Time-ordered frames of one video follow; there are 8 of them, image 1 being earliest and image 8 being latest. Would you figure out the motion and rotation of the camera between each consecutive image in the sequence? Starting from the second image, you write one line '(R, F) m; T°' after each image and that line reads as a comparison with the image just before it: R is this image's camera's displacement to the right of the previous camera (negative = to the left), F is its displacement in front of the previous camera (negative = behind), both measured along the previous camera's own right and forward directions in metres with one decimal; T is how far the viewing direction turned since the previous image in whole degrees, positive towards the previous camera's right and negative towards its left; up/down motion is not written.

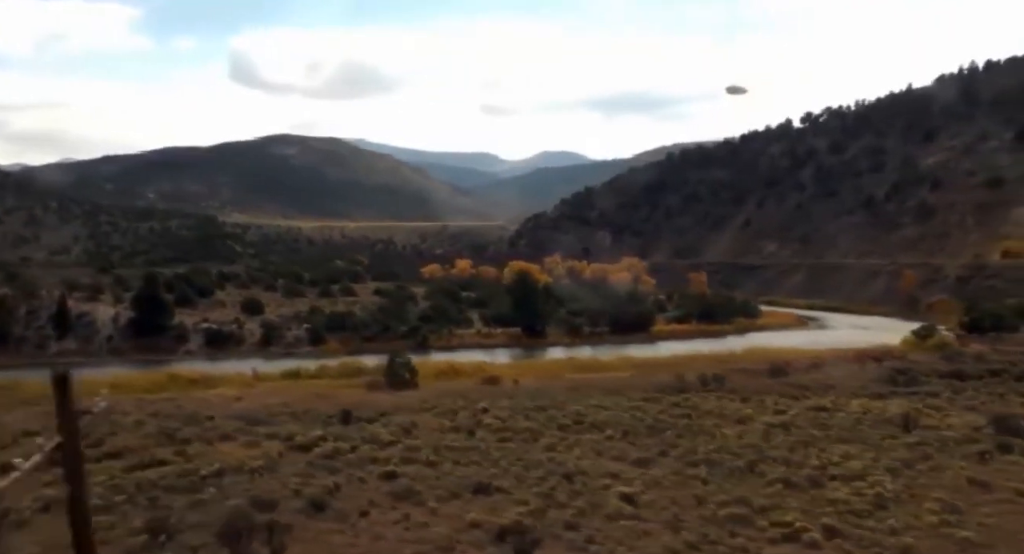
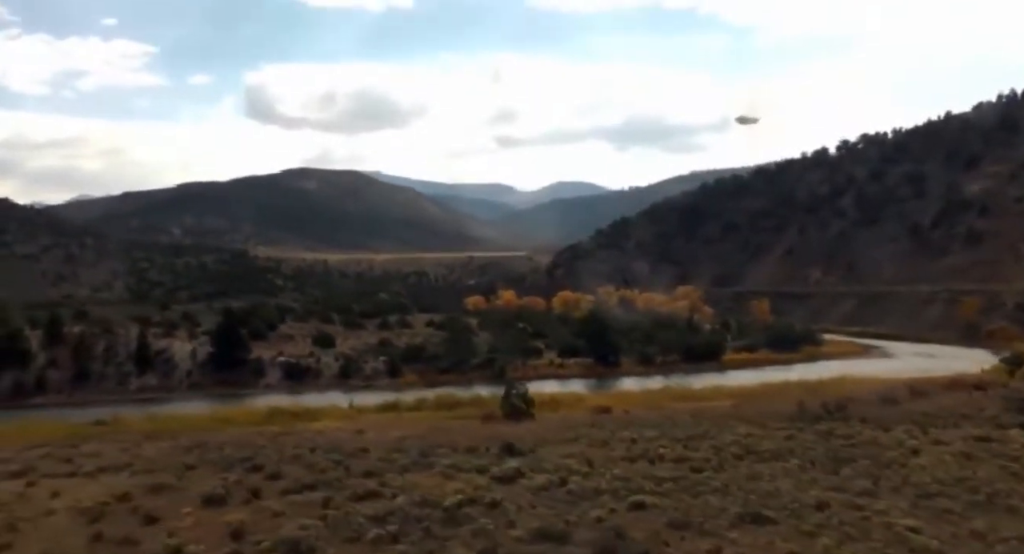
(-2.9, +0.2) m; -2°
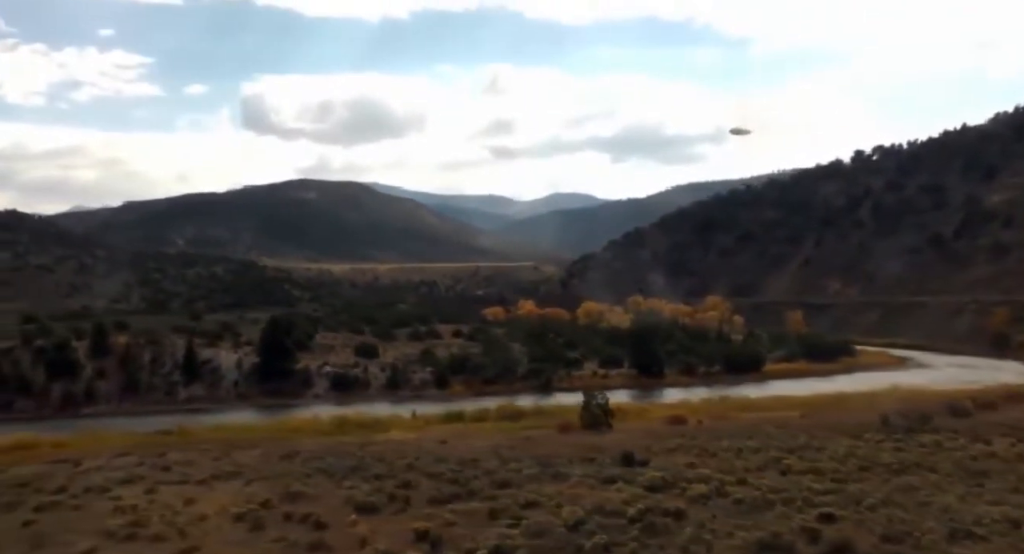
(-2.4, +0.1) m; 0°
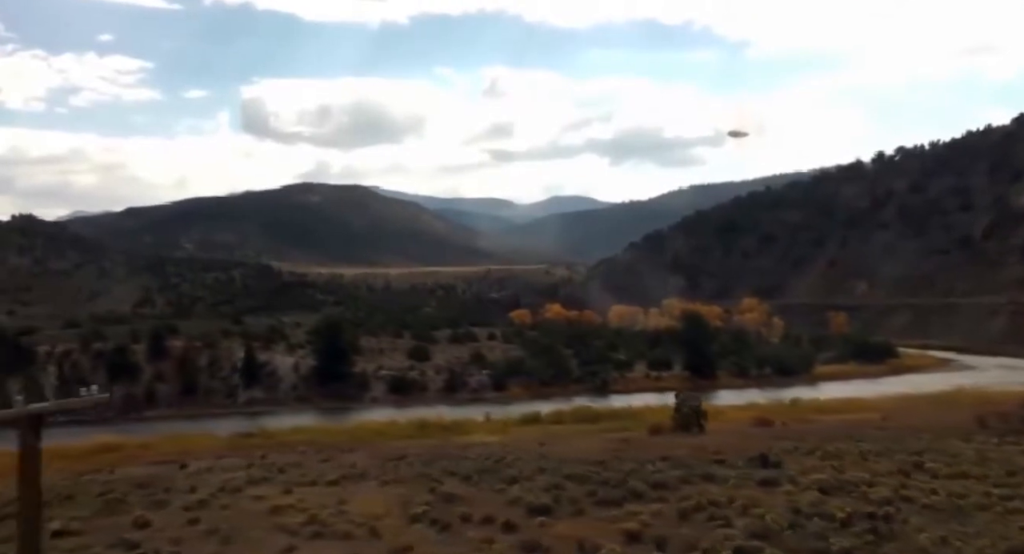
(-2.6, +0.1) m; -1°
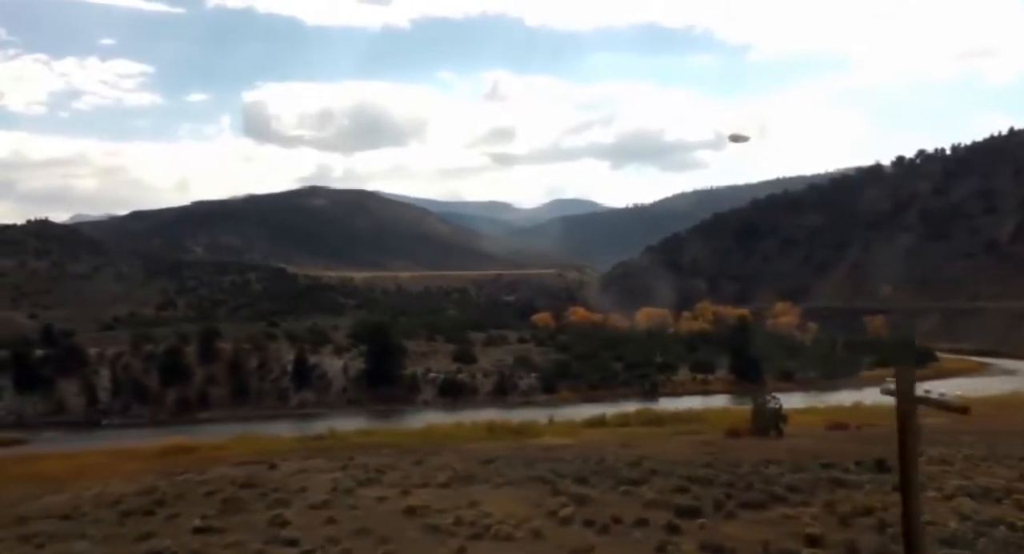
(-2.2, 0.0) m; -1°
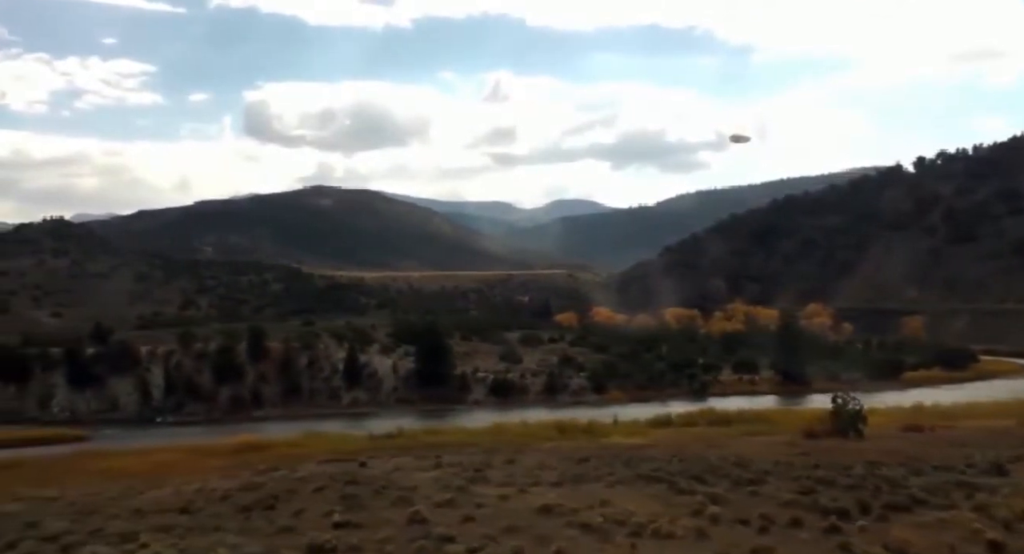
(-2.2, -0.1) m; -1°
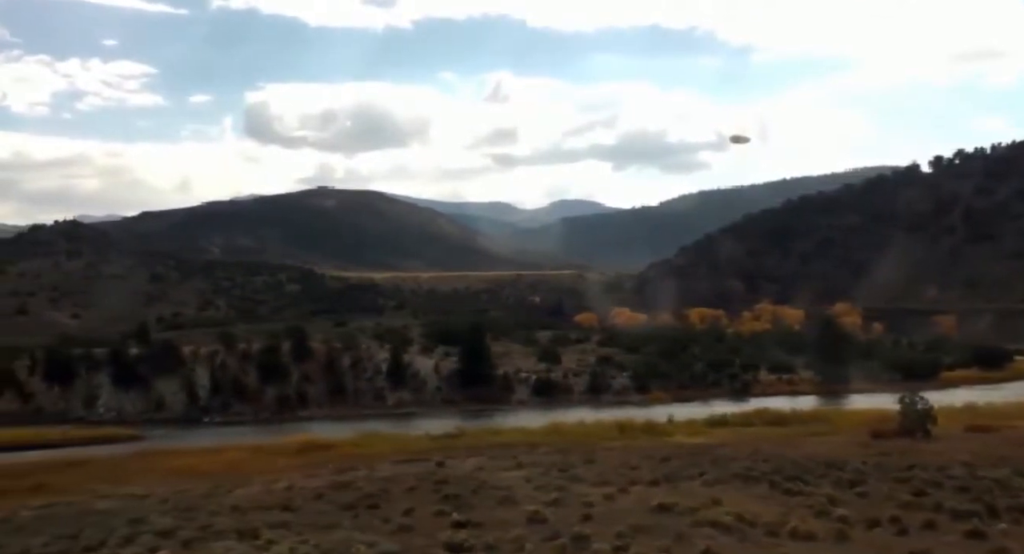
(-1.9, -0.1) m; -1°
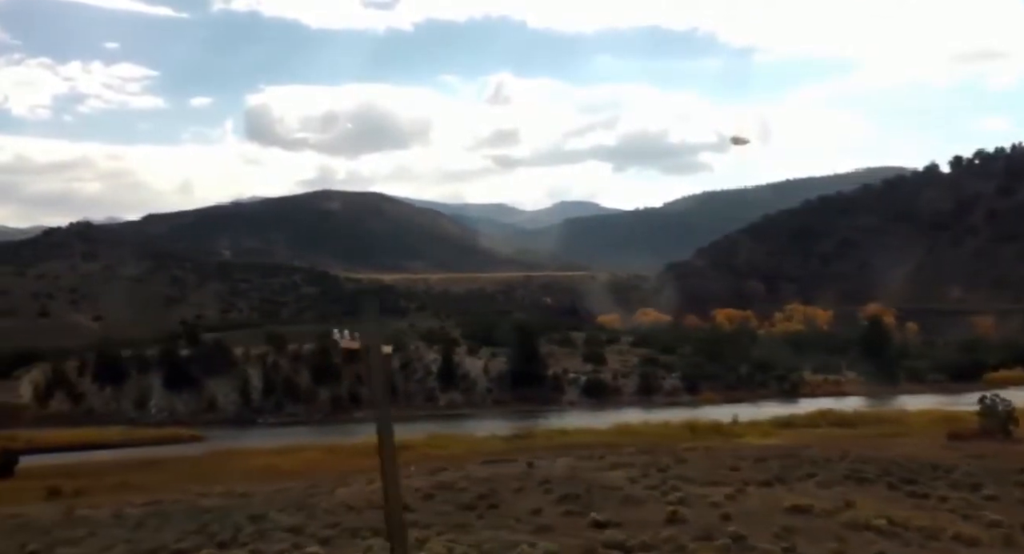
(-2.3, -0.2) m; -1°
